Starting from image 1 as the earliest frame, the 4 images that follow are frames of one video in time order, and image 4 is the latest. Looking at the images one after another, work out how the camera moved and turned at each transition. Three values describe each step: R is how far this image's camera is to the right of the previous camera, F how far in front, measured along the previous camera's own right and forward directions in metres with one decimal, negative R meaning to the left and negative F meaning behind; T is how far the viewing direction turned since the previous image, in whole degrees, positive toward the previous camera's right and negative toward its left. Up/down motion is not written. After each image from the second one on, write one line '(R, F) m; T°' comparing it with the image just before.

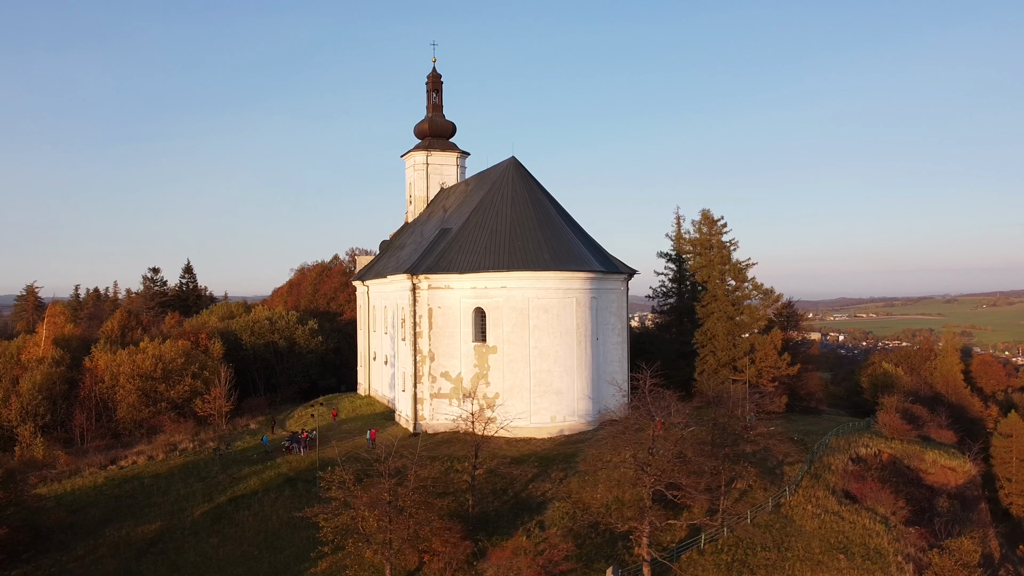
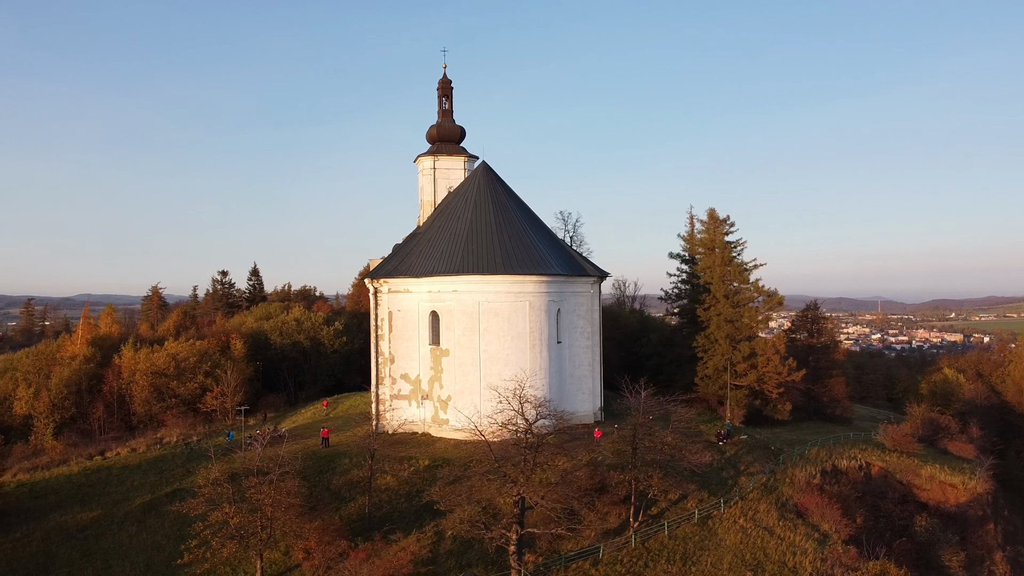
(+4.8, +0.2) m; -6°
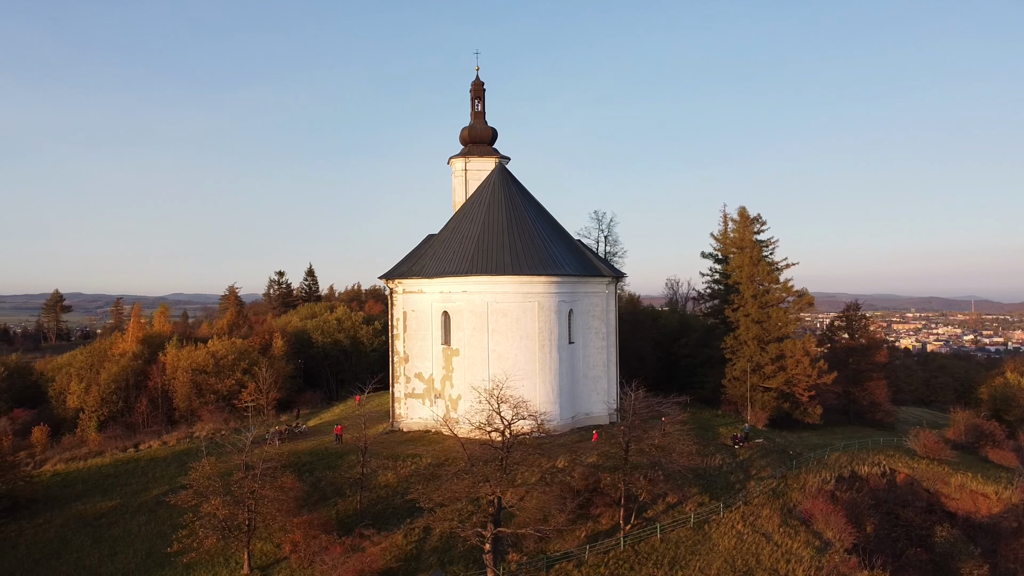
(+1.8, -0.1) m; -5°
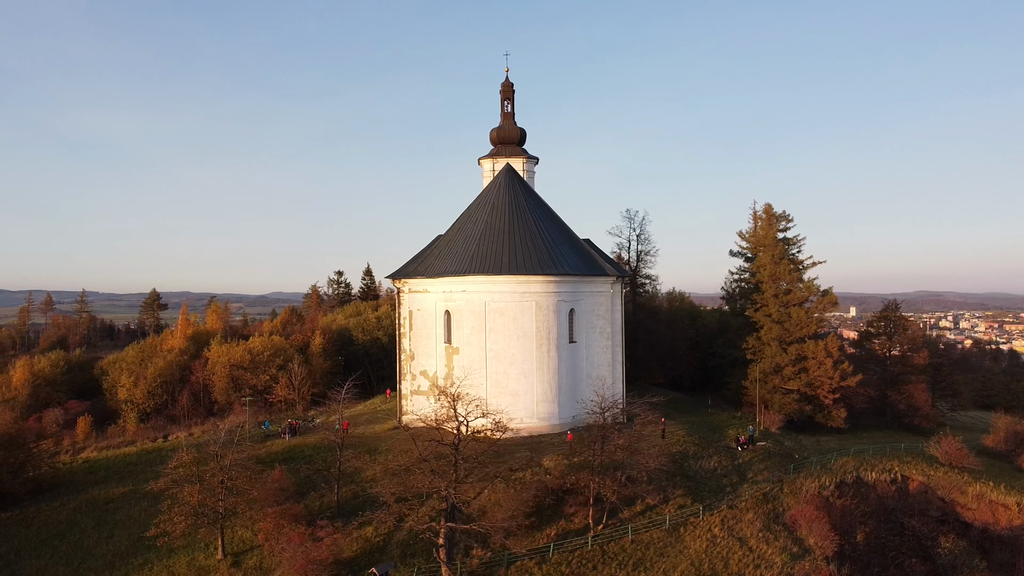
(+2.6, -0.2) m; -5°
